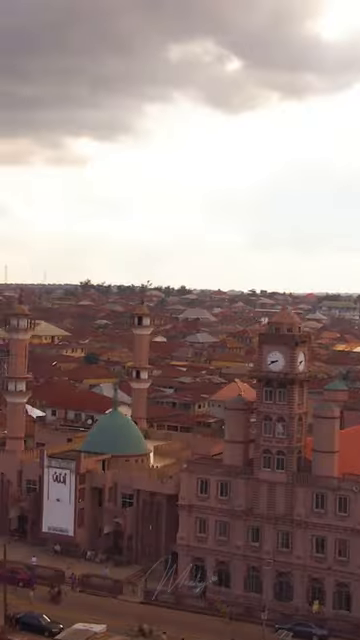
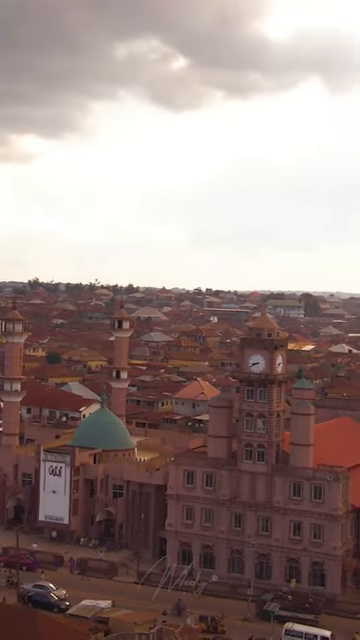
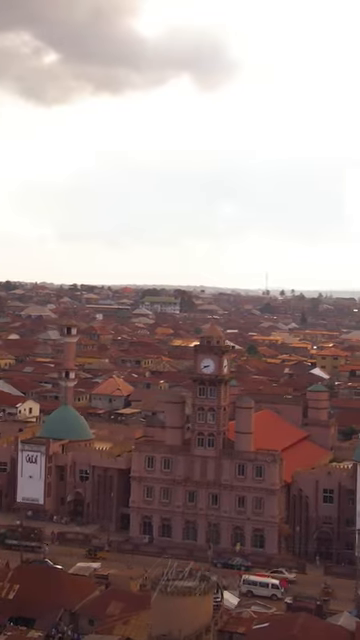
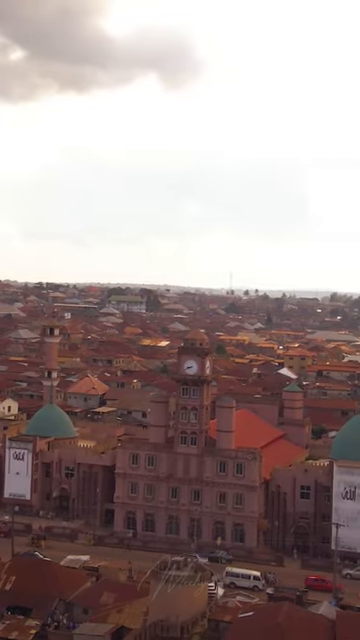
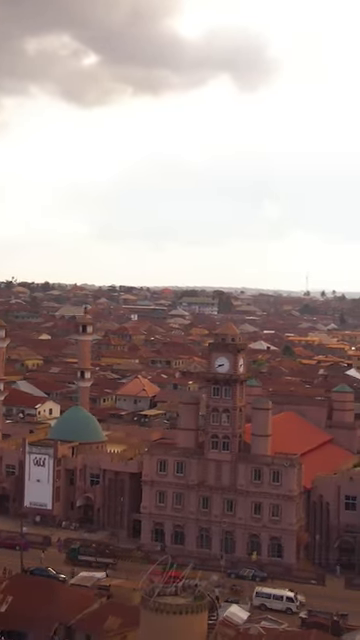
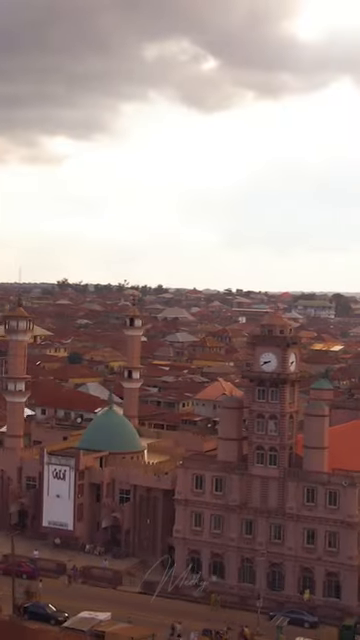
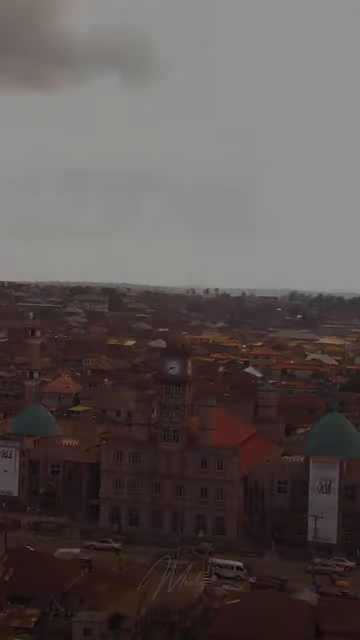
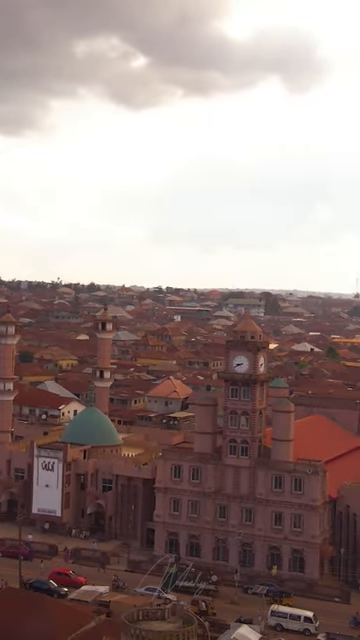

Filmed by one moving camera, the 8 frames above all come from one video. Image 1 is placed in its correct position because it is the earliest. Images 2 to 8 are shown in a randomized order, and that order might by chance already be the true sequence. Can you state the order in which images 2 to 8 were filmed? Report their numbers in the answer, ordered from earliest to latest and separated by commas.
6, 2, 8, 5, 3, 4, 7
